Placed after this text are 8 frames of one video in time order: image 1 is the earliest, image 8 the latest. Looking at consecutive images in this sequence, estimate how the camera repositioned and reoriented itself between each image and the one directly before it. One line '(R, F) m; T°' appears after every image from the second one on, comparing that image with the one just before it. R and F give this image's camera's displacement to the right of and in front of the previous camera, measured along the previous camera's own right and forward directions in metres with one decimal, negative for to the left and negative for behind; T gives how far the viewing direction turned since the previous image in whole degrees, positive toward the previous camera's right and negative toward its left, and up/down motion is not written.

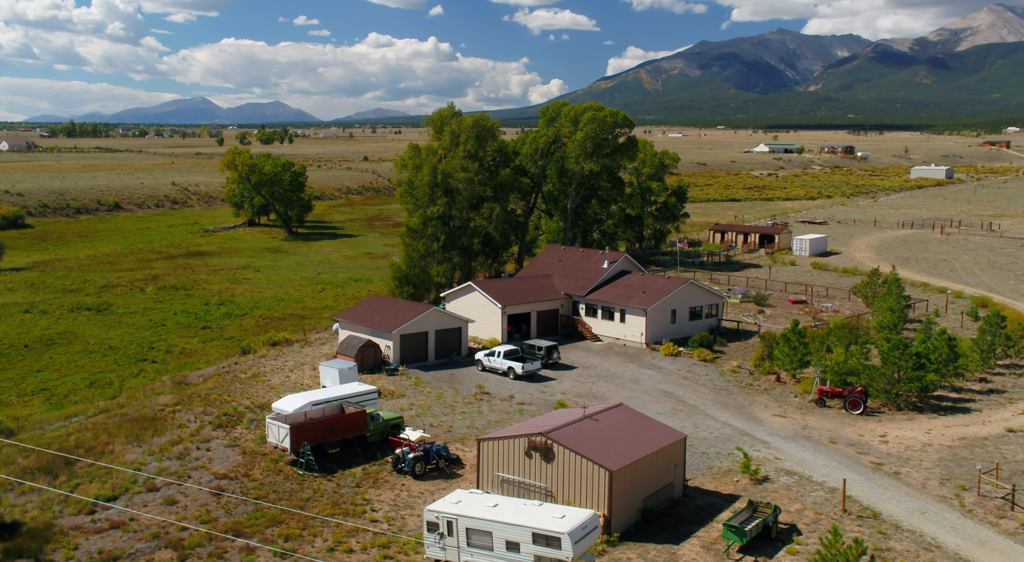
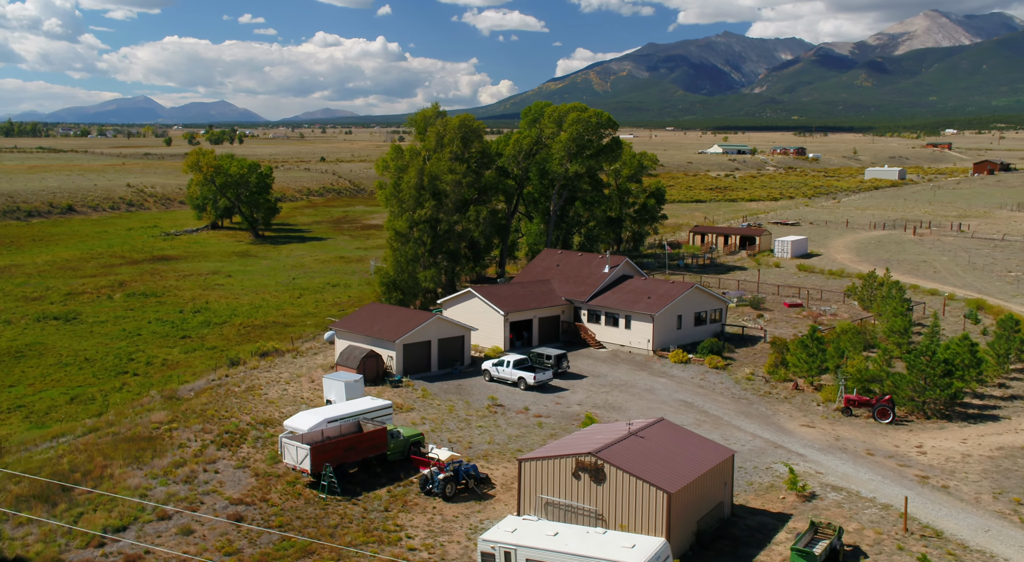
(-1.6, +1.0) m; +3°
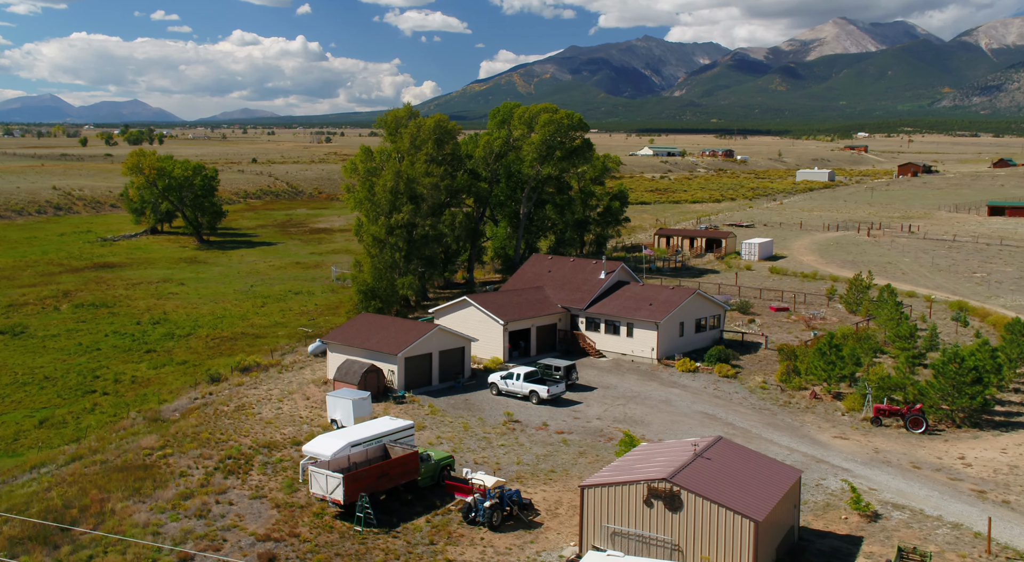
(-2.2, +1.2) m; +4°
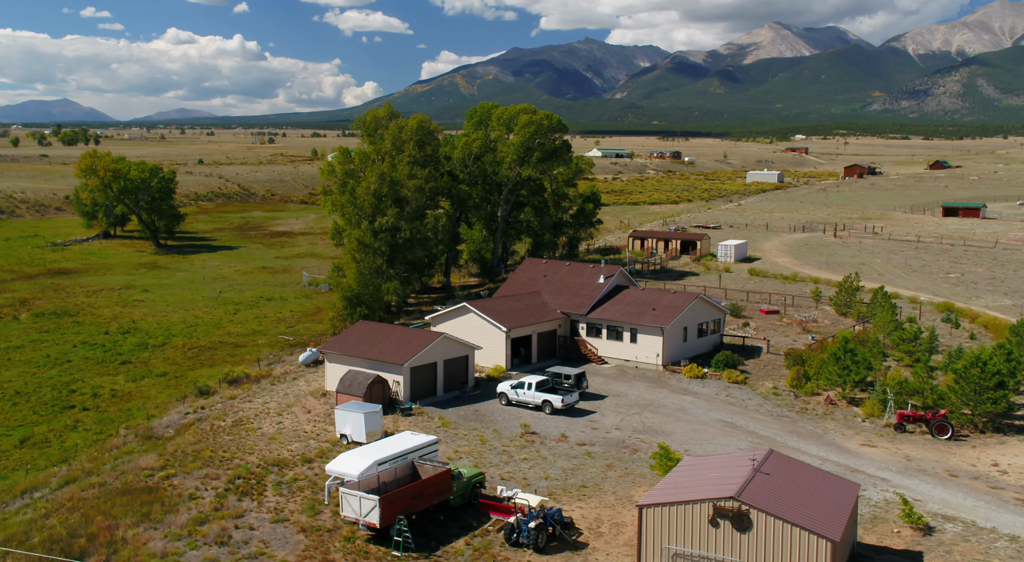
(-1.8, +0.8) m; +3°
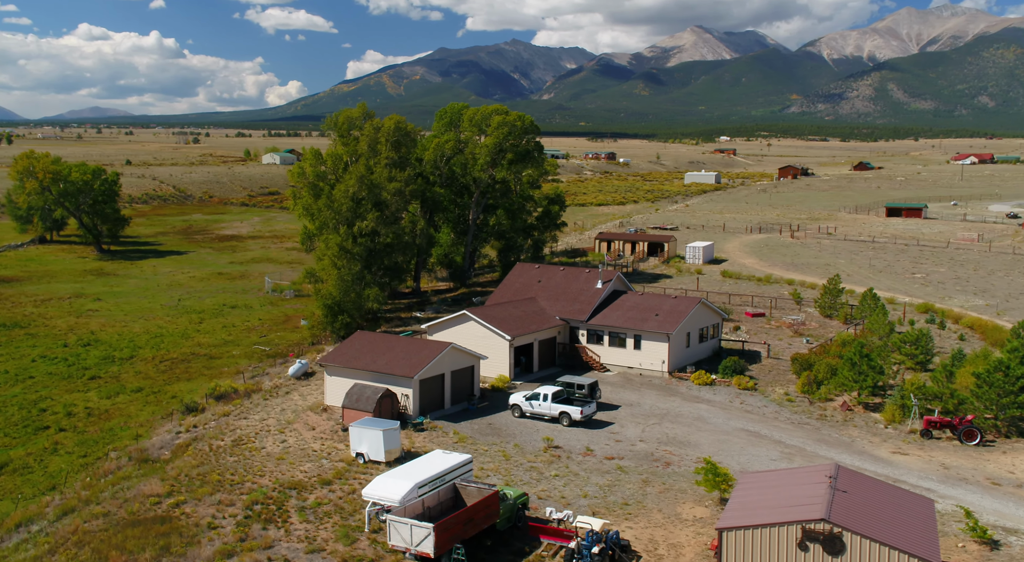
(-2.2, +0.9) m; +4°
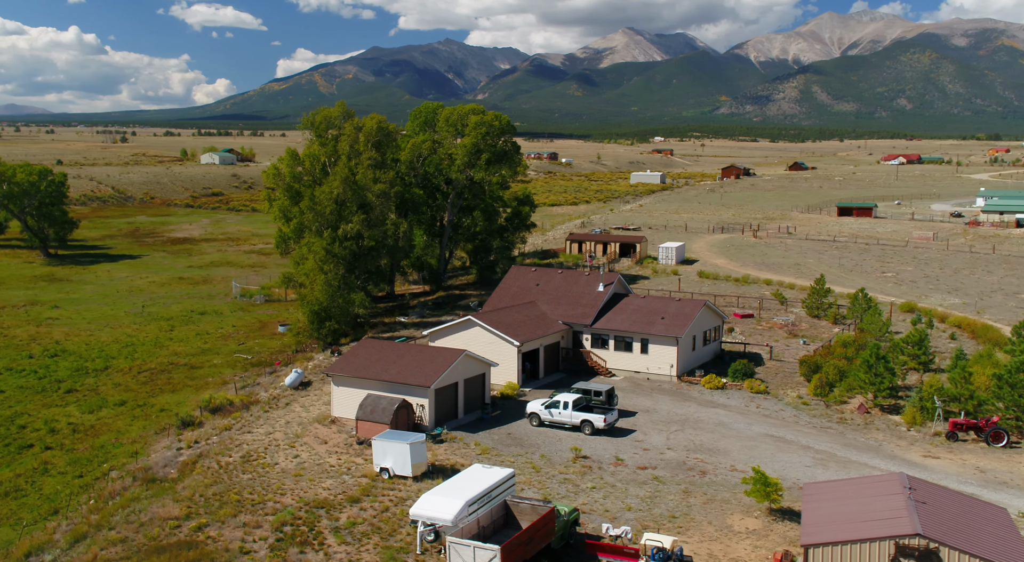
(-2.1, +0.7) m; +3°
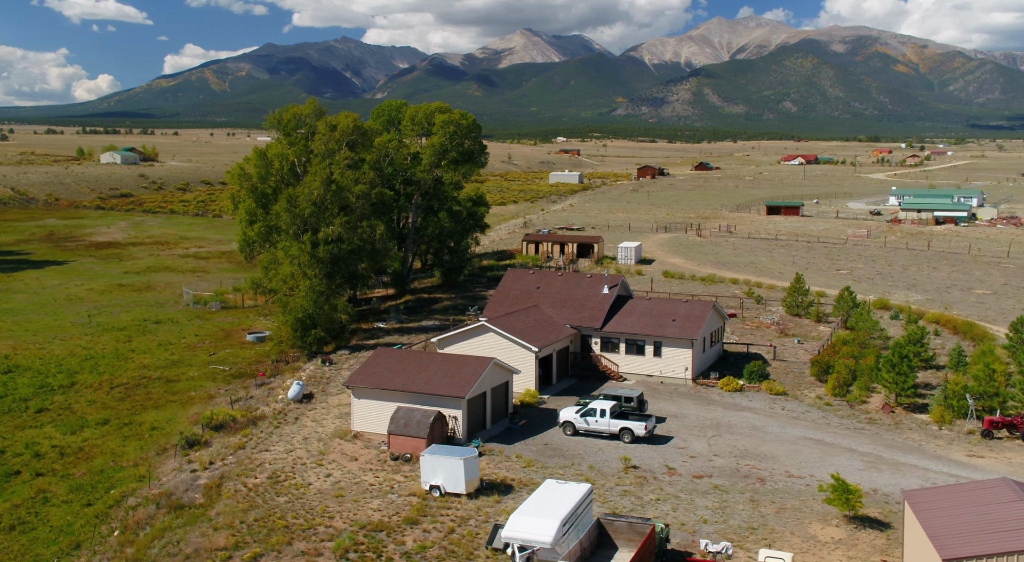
(-3.4, +0.8) m; +5°
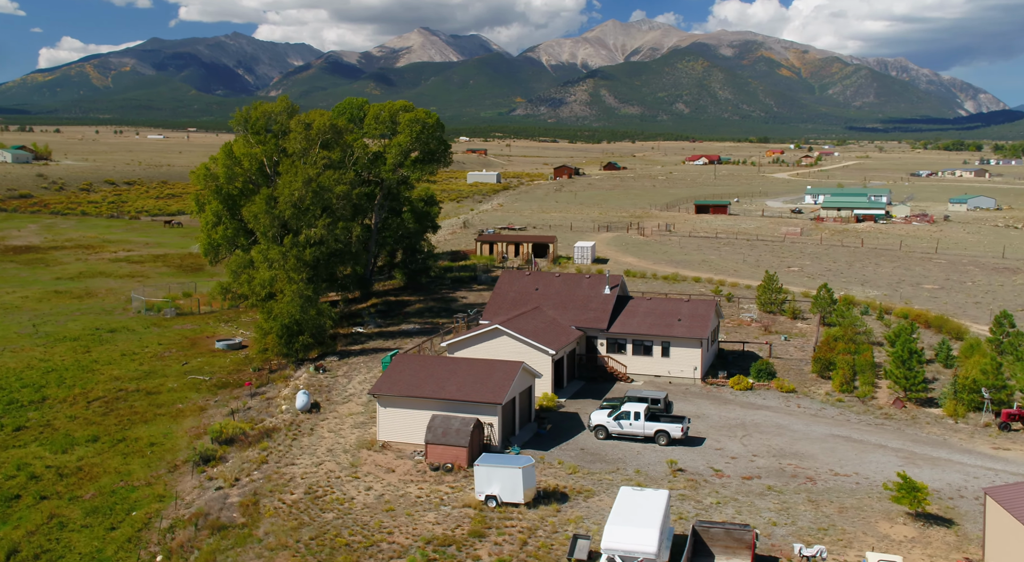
(-3.4, +0.4) m; +5°
